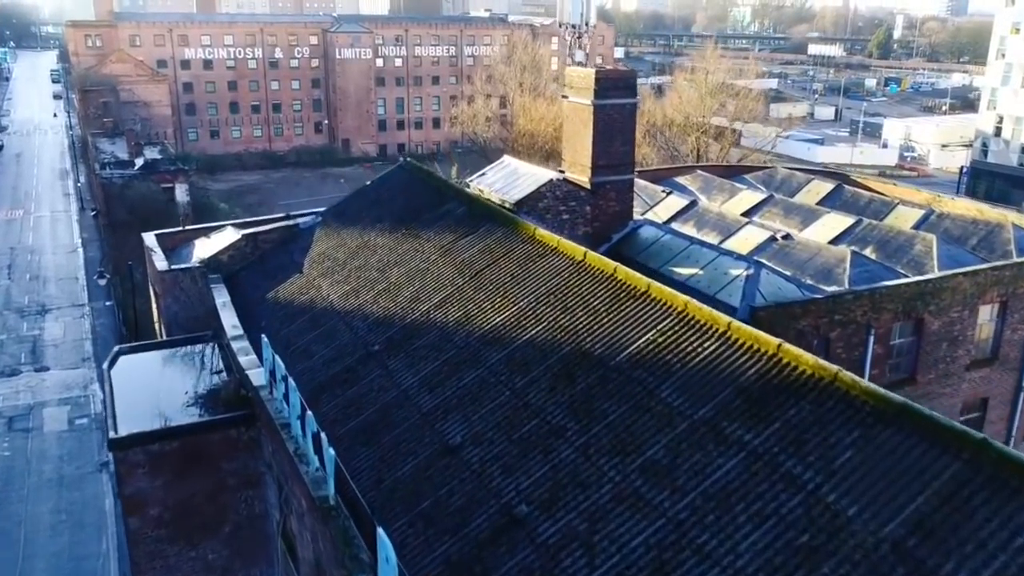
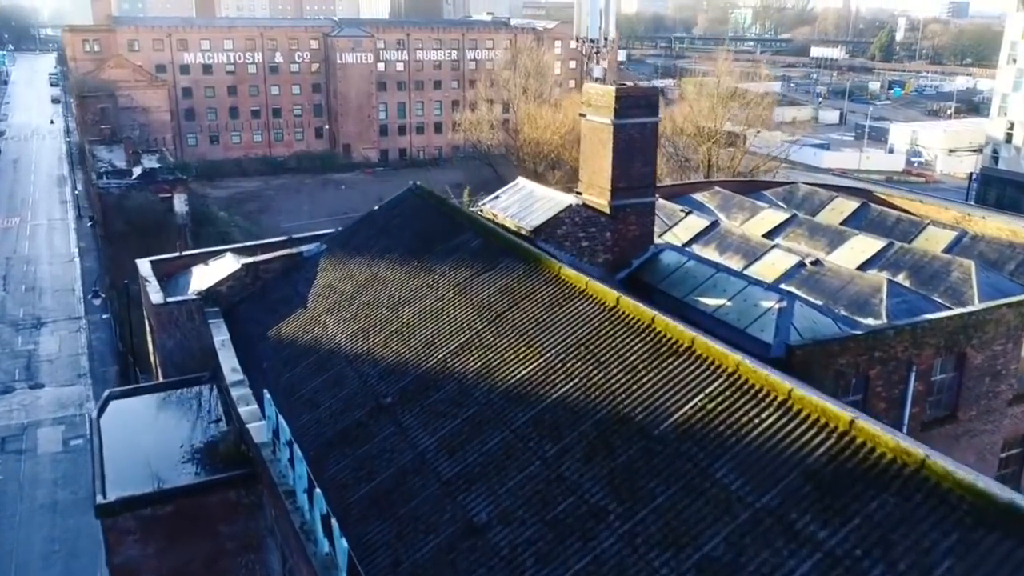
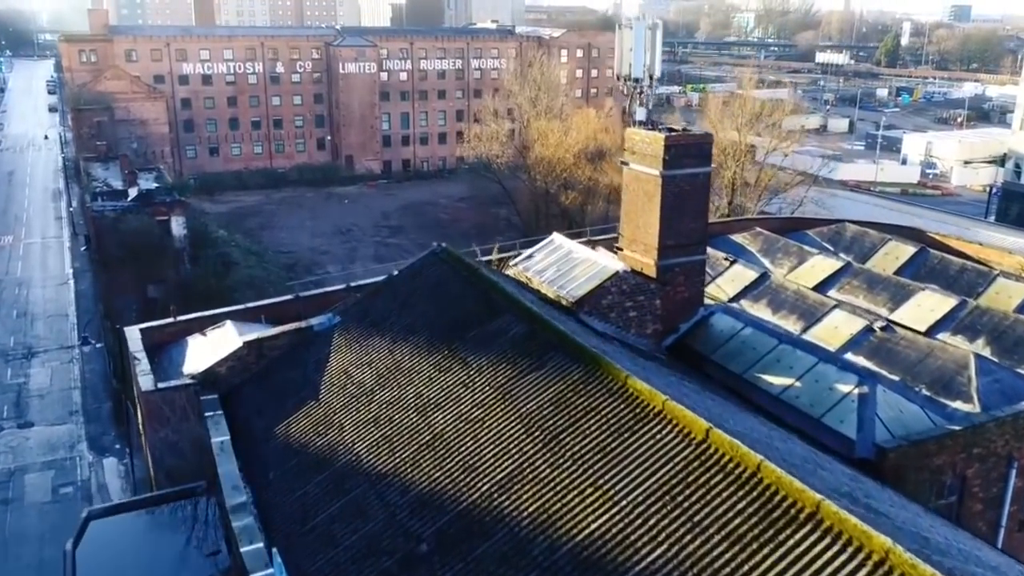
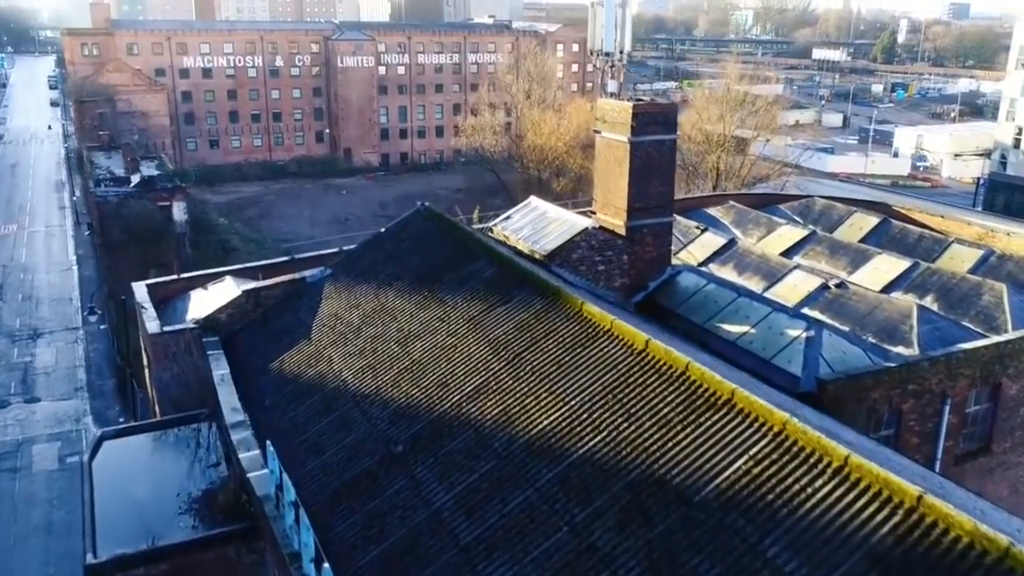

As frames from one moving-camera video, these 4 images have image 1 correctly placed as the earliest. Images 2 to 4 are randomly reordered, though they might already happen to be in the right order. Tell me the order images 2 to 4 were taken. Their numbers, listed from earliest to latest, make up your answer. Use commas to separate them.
2, 4, 3
